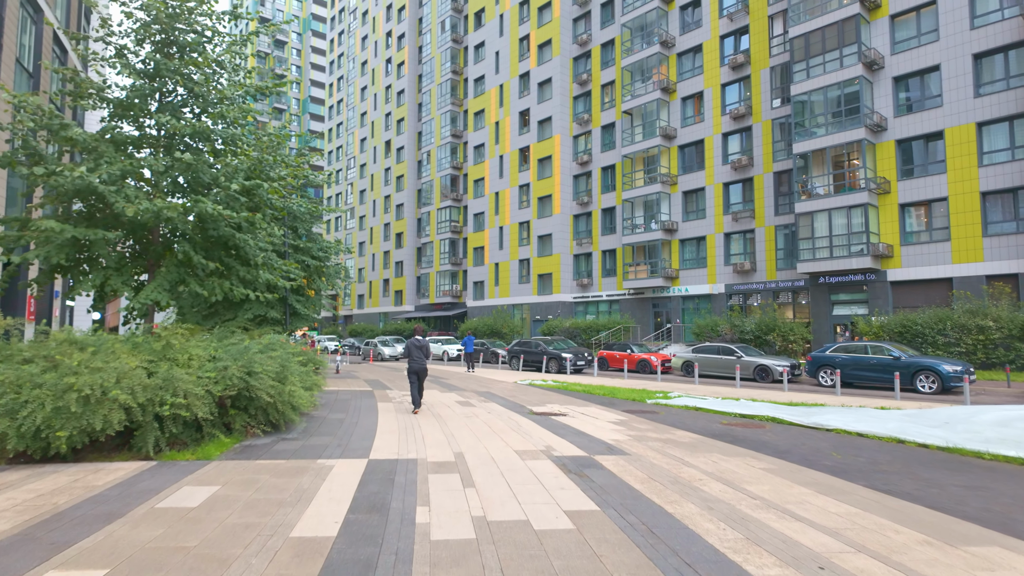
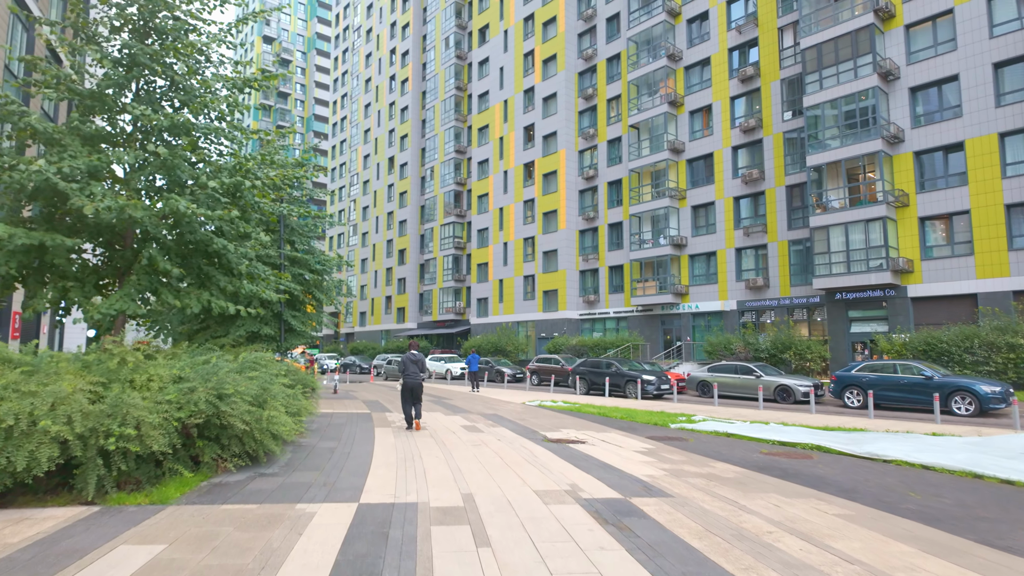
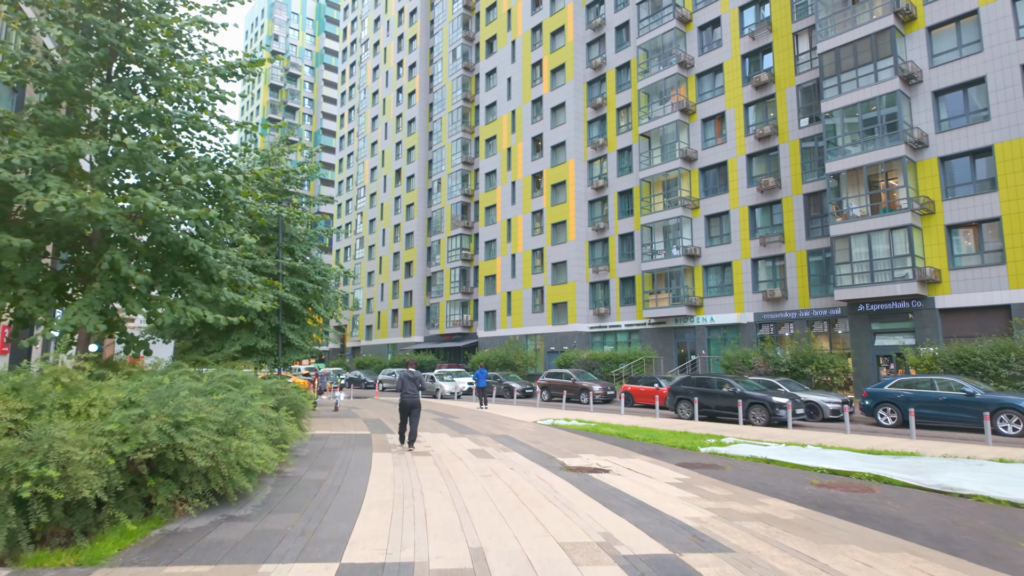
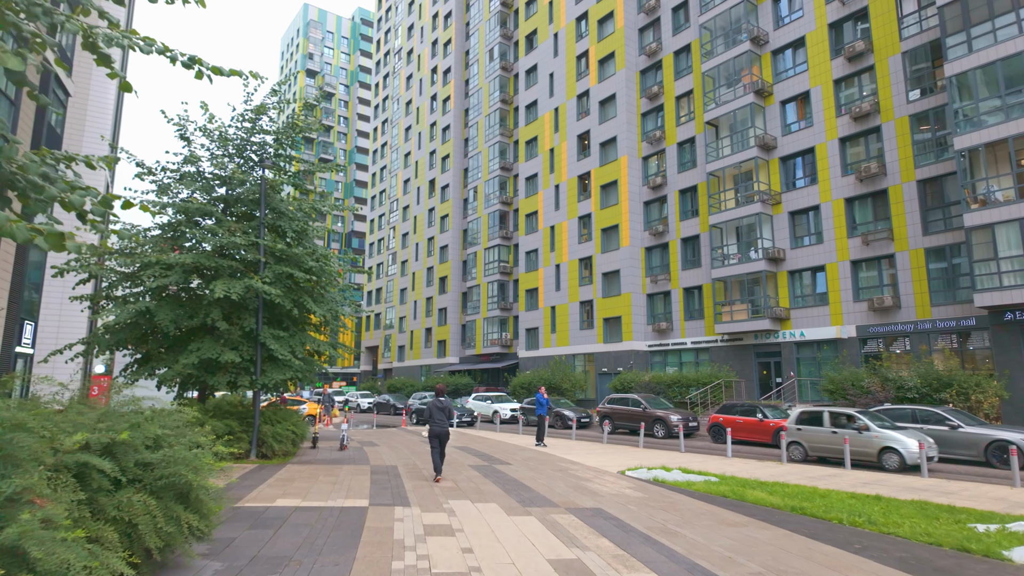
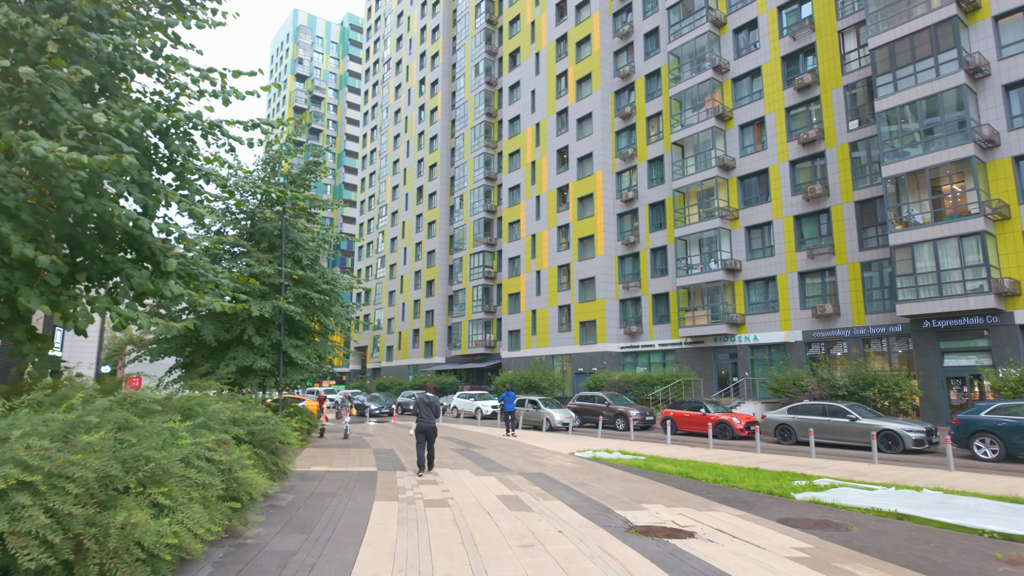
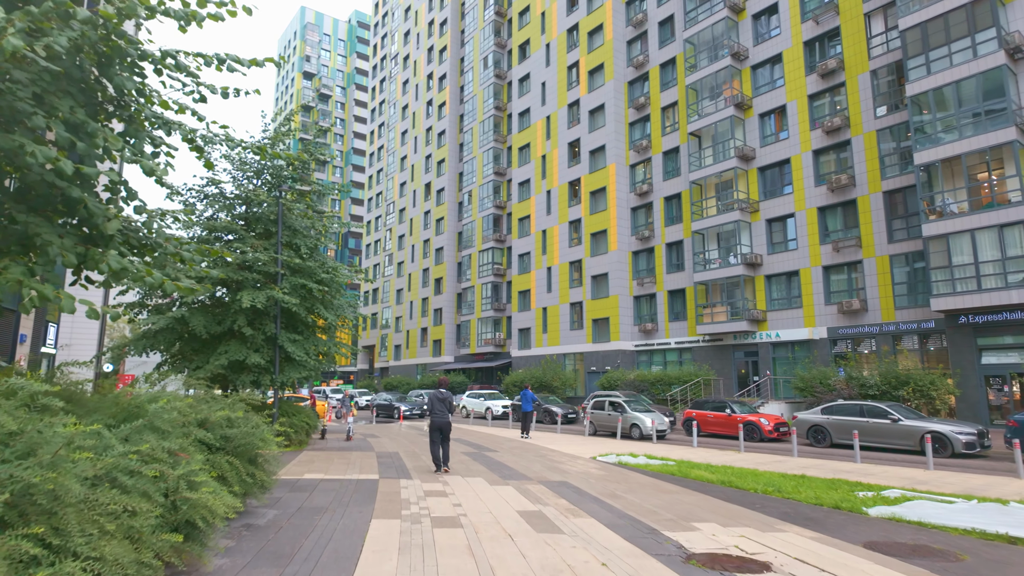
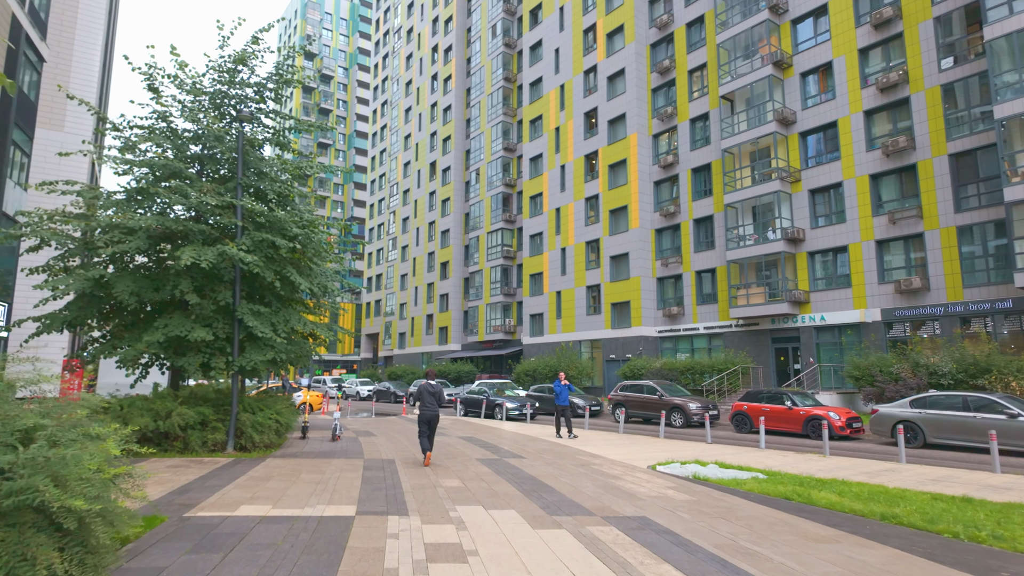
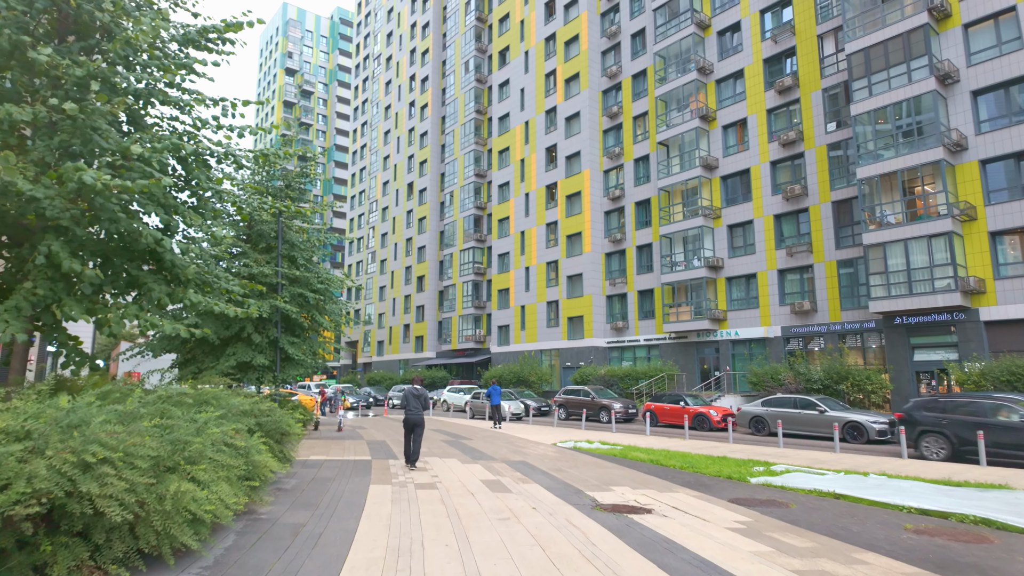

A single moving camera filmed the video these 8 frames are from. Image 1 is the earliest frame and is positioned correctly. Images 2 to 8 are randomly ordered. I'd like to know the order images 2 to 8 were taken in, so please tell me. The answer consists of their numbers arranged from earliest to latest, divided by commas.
2, 3, 8, 5, 6, 4, 7
